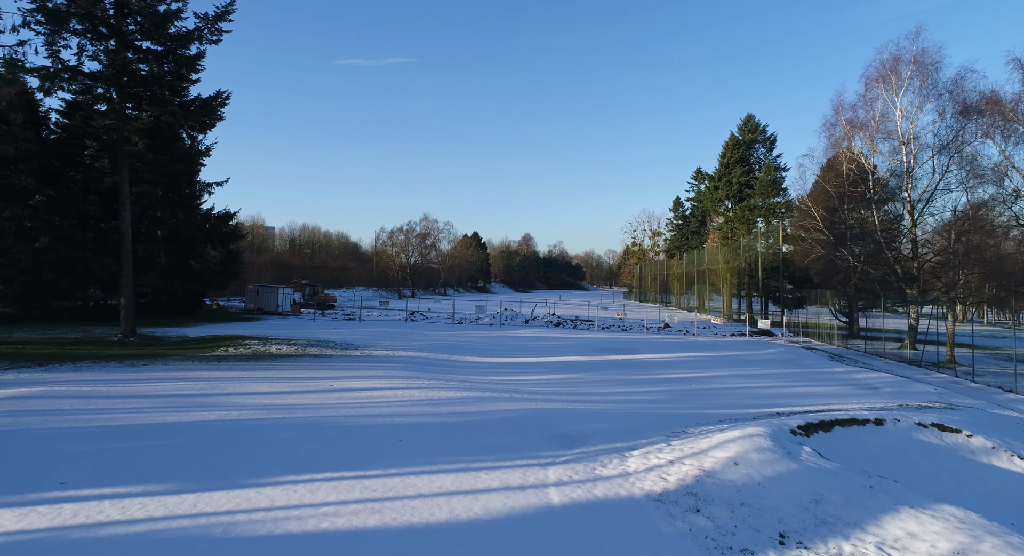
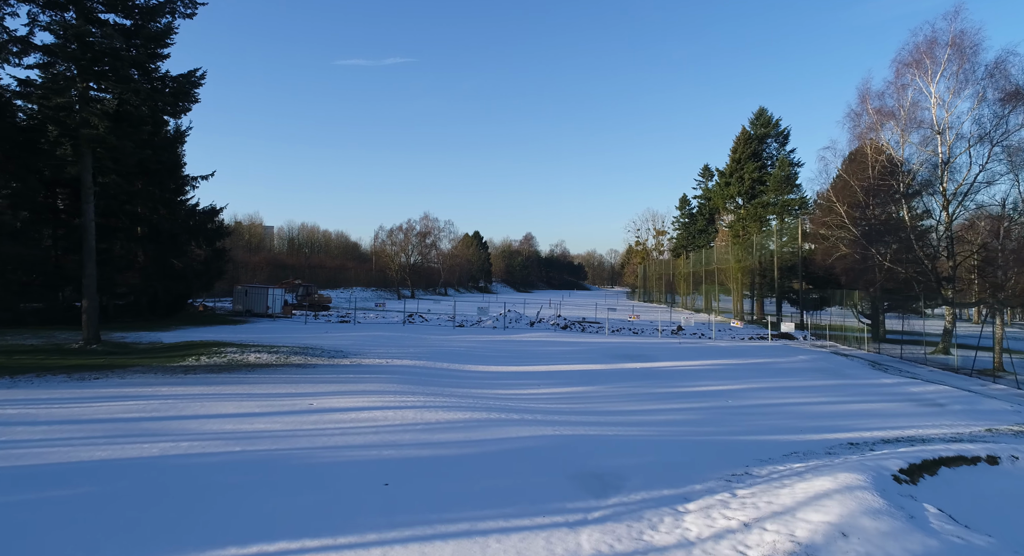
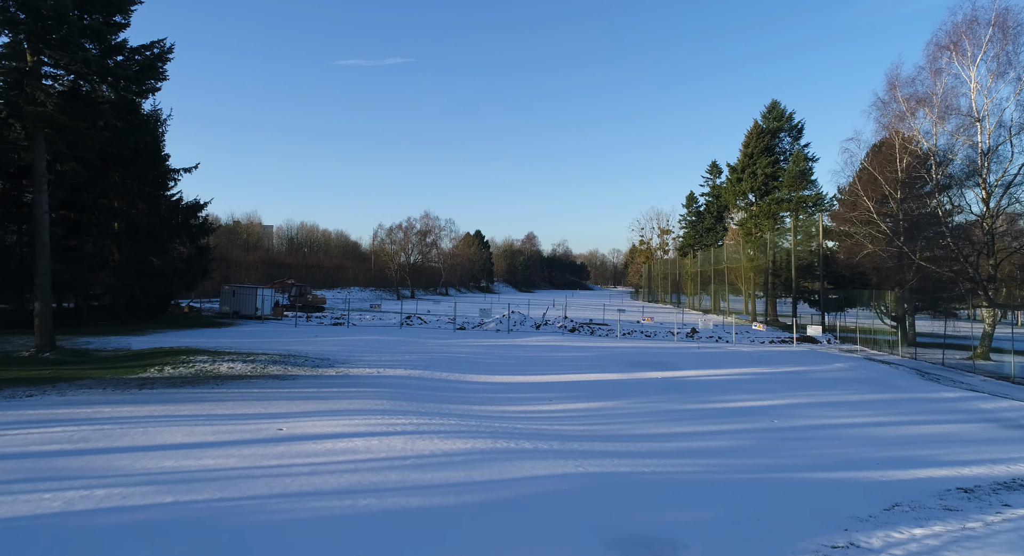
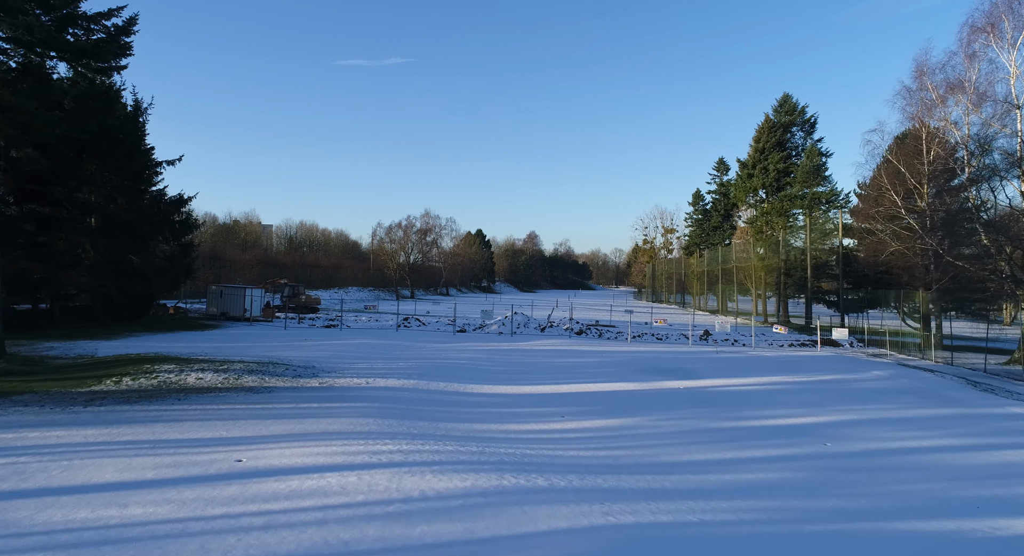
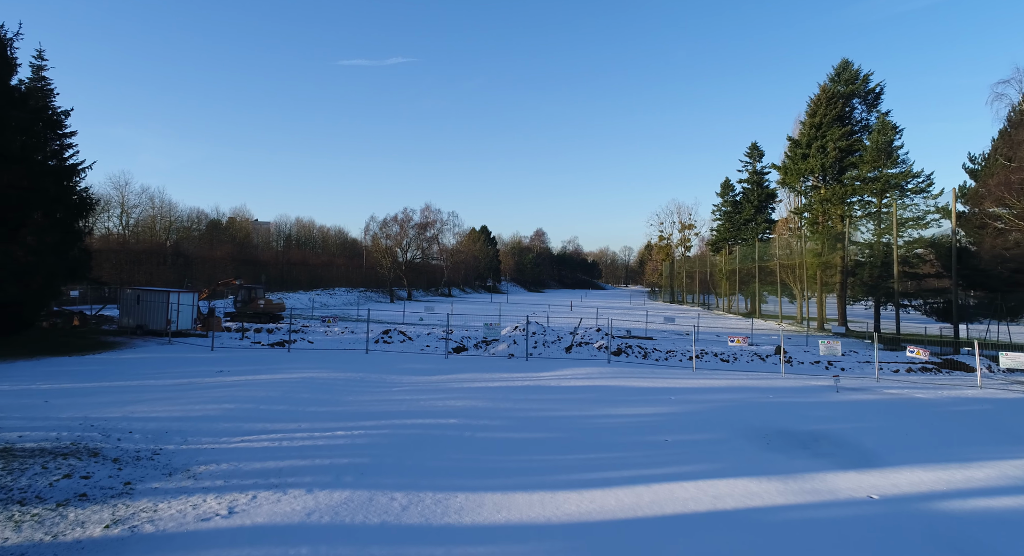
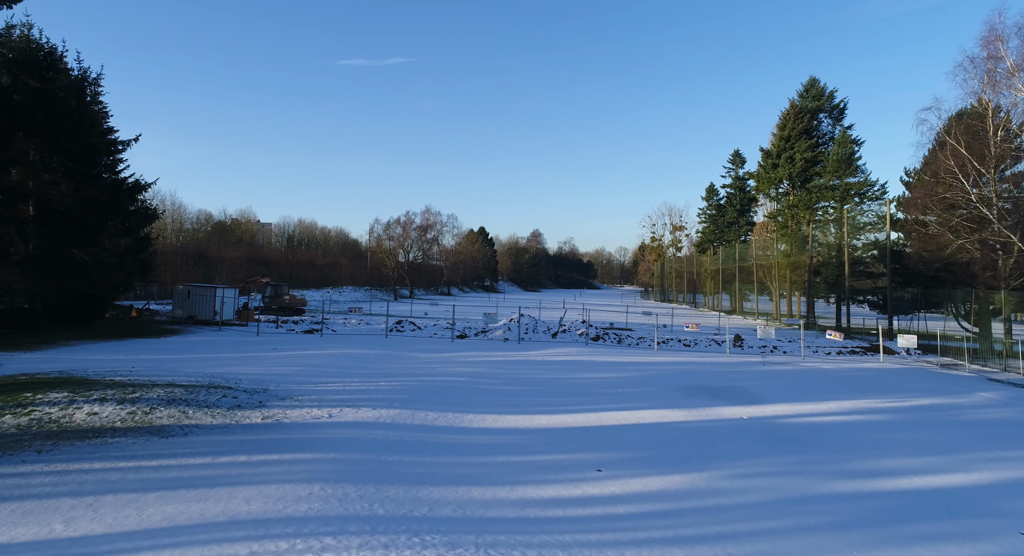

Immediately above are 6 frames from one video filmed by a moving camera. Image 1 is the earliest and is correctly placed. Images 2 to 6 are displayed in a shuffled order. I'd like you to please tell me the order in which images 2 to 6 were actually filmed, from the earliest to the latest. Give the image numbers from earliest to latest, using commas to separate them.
2, 3, 4, 6, 5
